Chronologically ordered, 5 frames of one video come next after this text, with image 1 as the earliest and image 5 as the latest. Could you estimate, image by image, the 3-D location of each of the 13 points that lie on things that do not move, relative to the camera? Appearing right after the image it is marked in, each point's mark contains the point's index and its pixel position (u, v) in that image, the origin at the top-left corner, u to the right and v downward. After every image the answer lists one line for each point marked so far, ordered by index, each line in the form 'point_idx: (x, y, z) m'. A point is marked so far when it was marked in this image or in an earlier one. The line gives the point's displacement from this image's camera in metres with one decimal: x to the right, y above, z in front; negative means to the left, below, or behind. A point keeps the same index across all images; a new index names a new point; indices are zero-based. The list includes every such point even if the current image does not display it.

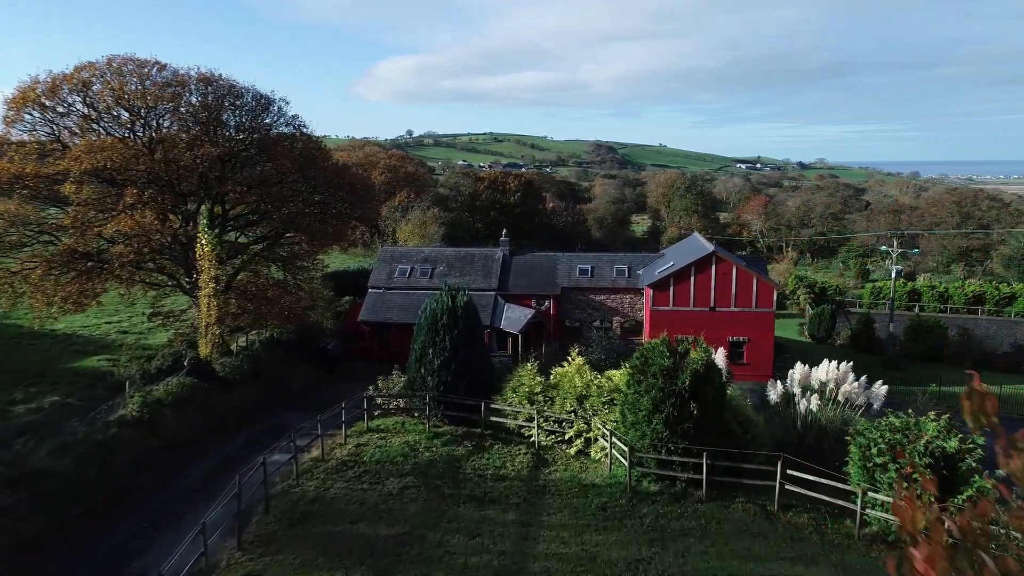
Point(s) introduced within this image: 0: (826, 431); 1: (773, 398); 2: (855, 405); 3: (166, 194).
0: (+6.2, -2.8, +15.1) m
1: (+5.4, -2.3, +15.9) m
2: (+6.9, -2.4, +15.5) m
3: (-8.2, +2.2, +18.2) m
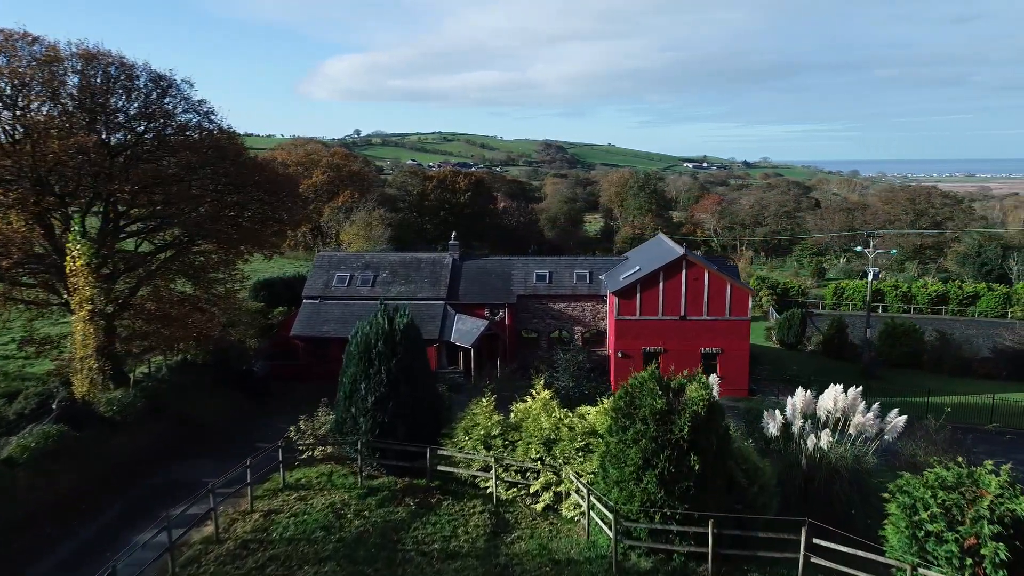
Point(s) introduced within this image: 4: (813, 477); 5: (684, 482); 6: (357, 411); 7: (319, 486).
0: (+5.4, -3.0, +12.7) m
1: (+4.5, -2.5, +13.5) m
2: (+6.1, -2.6, +13.2) m
3: (-9.2, +1.8, +14.9) m
4: (+5.0, -3.1, +12.8) m
5: (+2.2, -2.4, +9.7) m
6: (-2.5, -2.0, +12.6) m
7: (-3.0, -3.1, +12.0) m
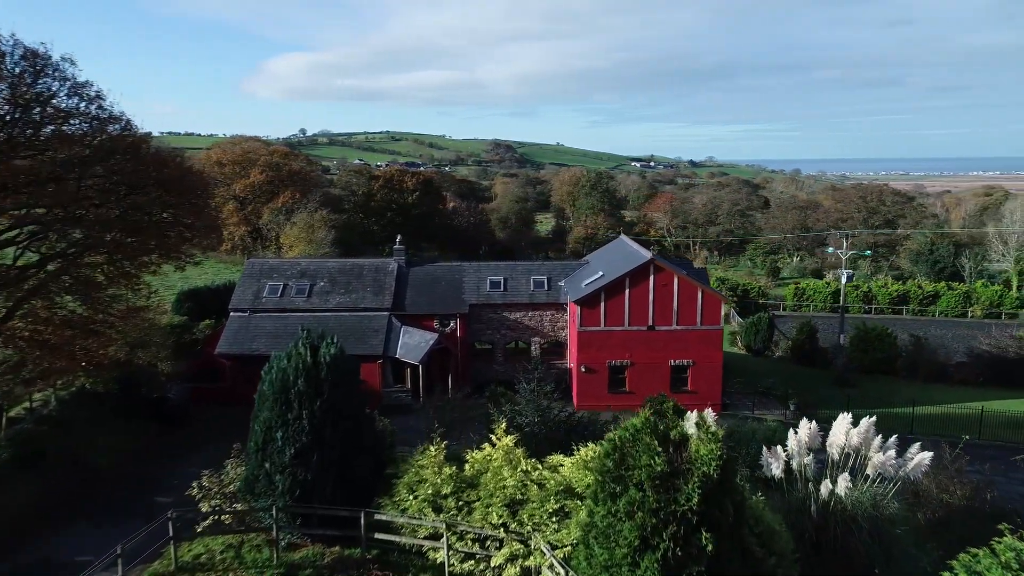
0: (+4.8, -3.2, +10.7) m
1: (+3.9, -2.7, +11.4) m
2: (+5.4, -2.8, +11.2) m
3: (-10.0, +1.4, +12.0) m
4: (+4.4, -3.4, +10.7) m
5: (+1.7, -2.7, +7.5) m
6: (-3.1, -2.3, +10.0) m
7: (-3.6, -3.4, +9.4) m
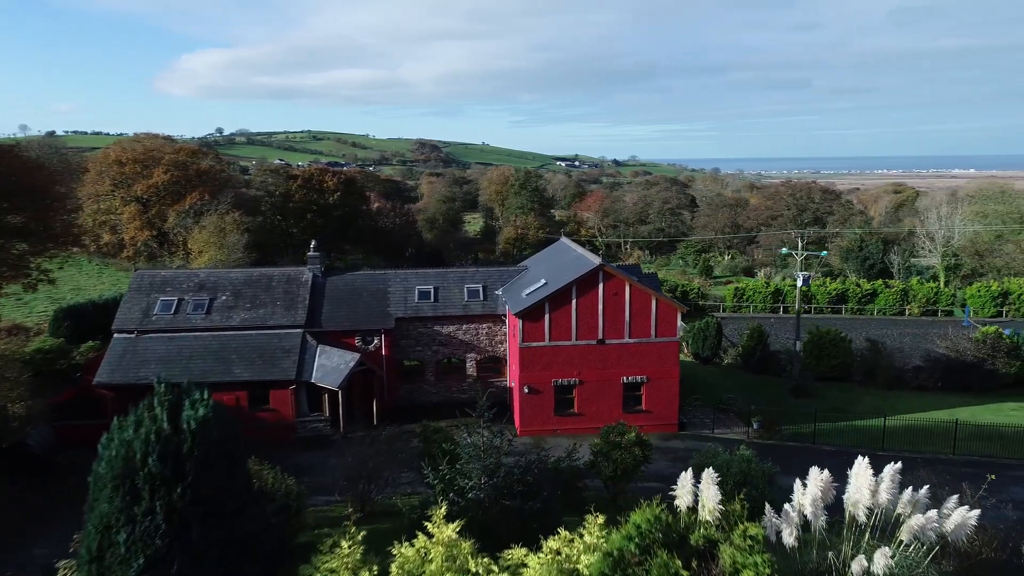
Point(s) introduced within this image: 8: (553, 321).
0: (+4.2, -3.4, +8.4) m
1: (+3.2, -3.0, +9.0) m
2: (+4.8, -3.0, +9.0) m
3: (-10.7, +0.9, +8.3) m
4: (+3.8, -3.6, +8.4) m
5: (+1.5, -3.0, +4.9) m
6: (-3.6, -2.7, +7.0) m
7: (-4.0, -3.8, +6.4) m
8: (+1.1, -0.8, +20.0) m
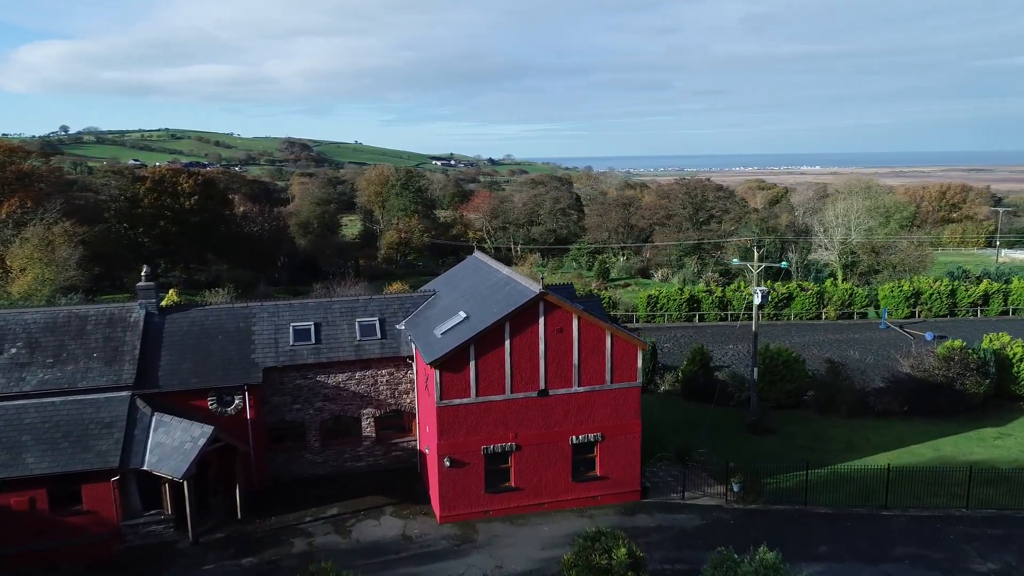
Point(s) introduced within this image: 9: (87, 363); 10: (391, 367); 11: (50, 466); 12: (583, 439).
0: (+4.4, -4.1, +4.1) m
1: (+3.3, -3.6, +4.5) m
2: (+4.8, -3.6, +4.8) m
3: (-10.4, -0.1, +1.6) m
4: (+4.0, -4.2, +4.1) m
5: (+2.2, -3.7, +0.2) m
6: (-3.2, -3.5, +1.5) m
7: (-3.4, -4.6, +0.8) m
8: (-0.6, -1.6, +15.0) m
9: (-8.8, -1.5, +15.9) m
10: (-2.7, -1.8, +17.5) m
11: (-8.4, -3.3, +14.1) m
12: (+1.4, -3.1, +15.7) m
